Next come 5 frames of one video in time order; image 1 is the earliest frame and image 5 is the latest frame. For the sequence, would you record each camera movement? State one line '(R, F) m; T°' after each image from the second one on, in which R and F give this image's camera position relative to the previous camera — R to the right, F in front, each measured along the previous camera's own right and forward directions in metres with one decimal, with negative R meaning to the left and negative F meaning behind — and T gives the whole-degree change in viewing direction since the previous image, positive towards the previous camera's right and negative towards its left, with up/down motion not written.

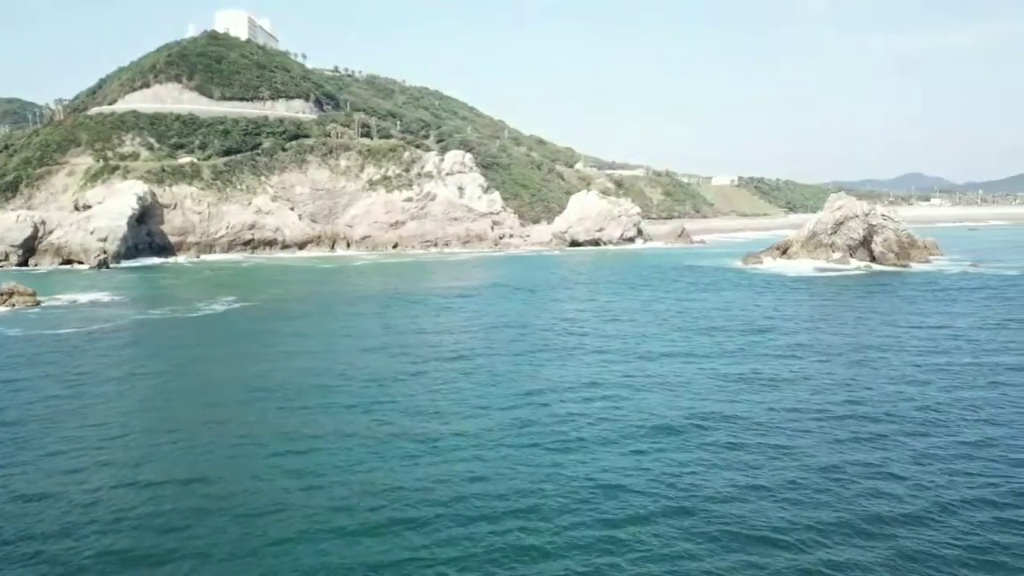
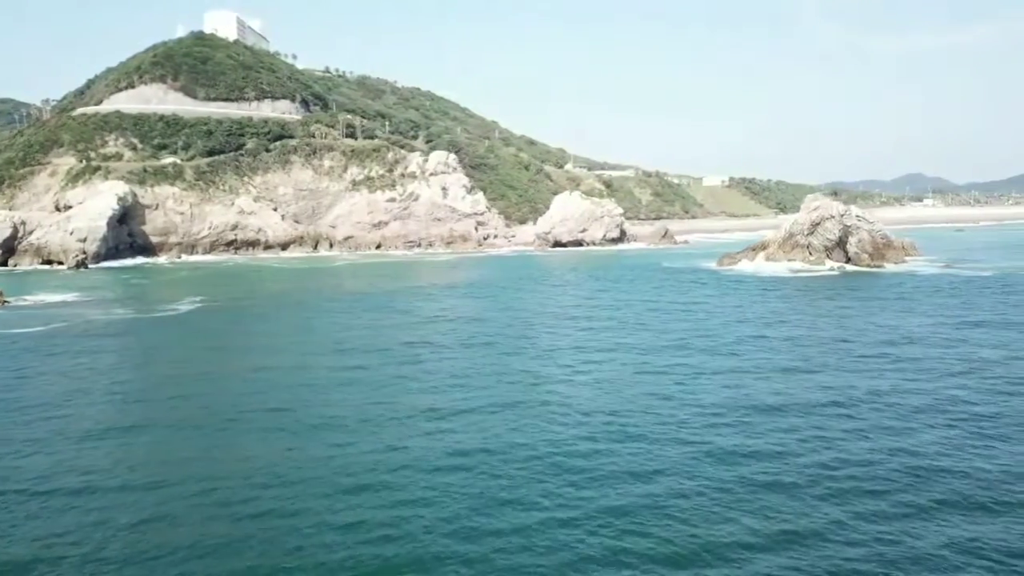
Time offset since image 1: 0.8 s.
(+2.0, 0.0) m; 0°
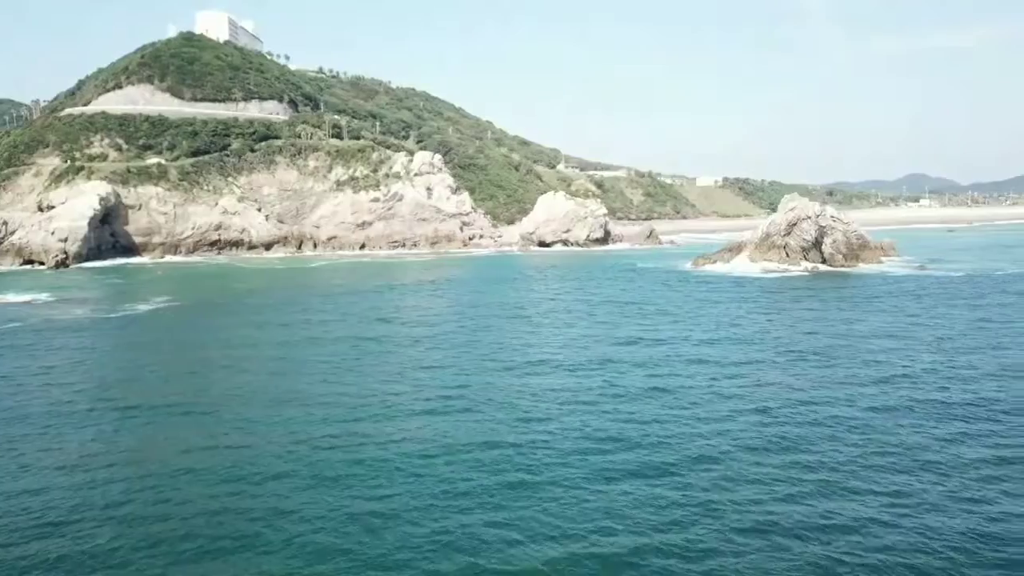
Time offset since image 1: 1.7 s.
(+2.4, 0.0) m; 0°
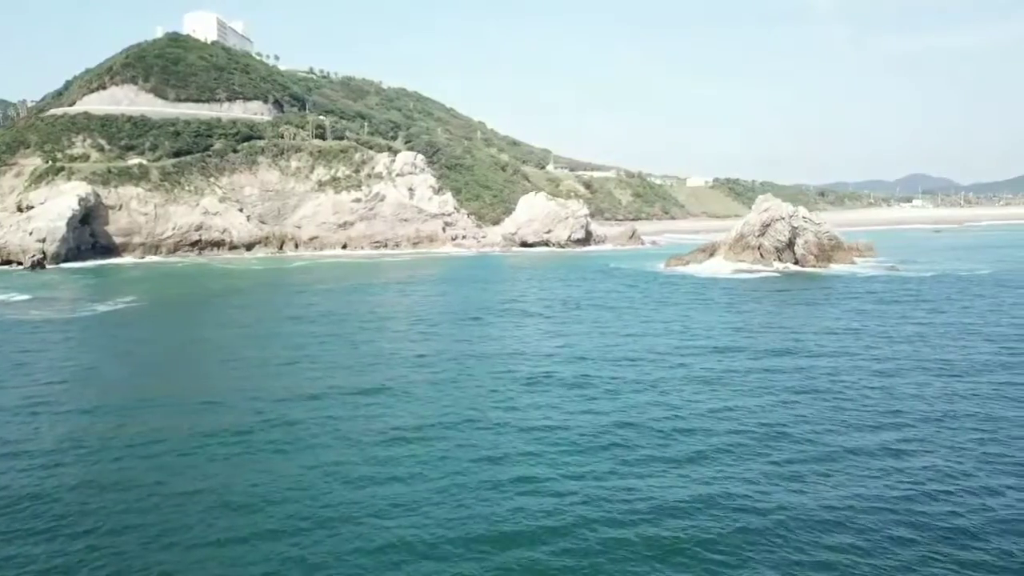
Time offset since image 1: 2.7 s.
(+2.2, 0.0) m; 0°
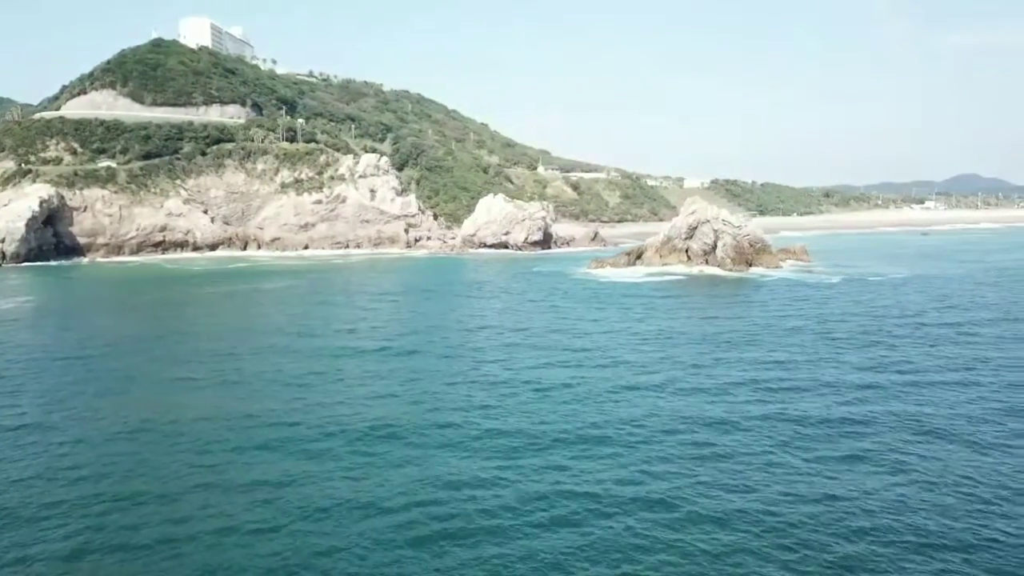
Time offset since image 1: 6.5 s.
(+9.4, +0.6) m; -3°
